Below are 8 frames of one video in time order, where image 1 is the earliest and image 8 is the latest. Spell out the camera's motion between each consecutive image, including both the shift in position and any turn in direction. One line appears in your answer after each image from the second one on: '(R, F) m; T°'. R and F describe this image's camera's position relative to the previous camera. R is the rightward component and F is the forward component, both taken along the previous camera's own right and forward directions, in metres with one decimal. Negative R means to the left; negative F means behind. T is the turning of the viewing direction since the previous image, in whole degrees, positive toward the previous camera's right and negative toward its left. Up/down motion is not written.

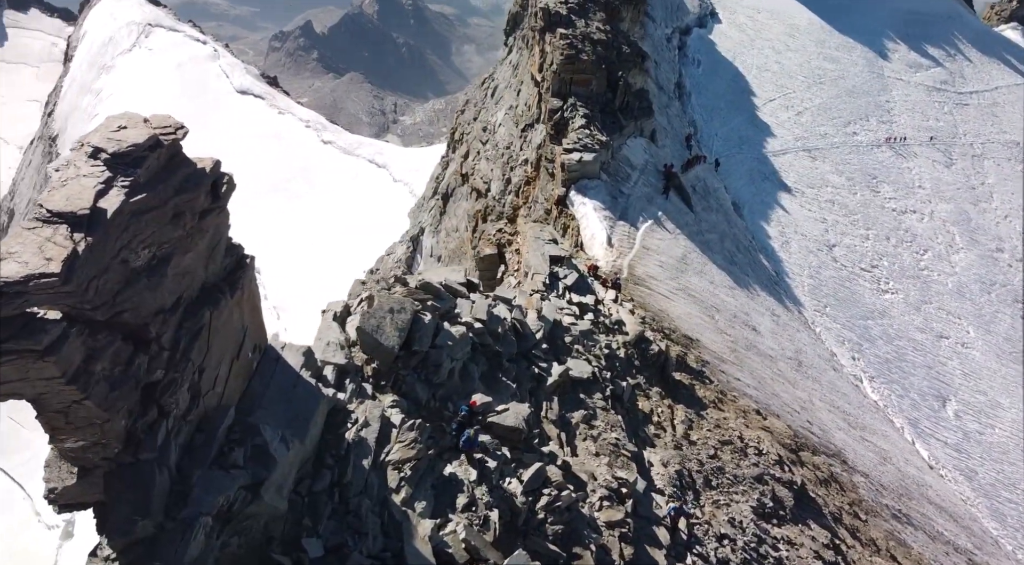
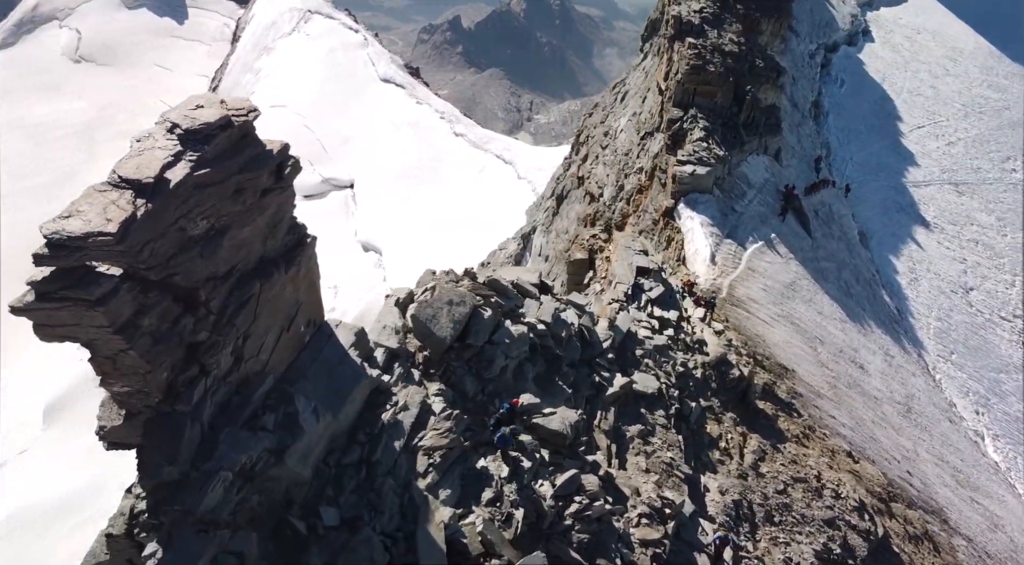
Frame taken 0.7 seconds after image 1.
(+1.1, -0.1) m; -8°
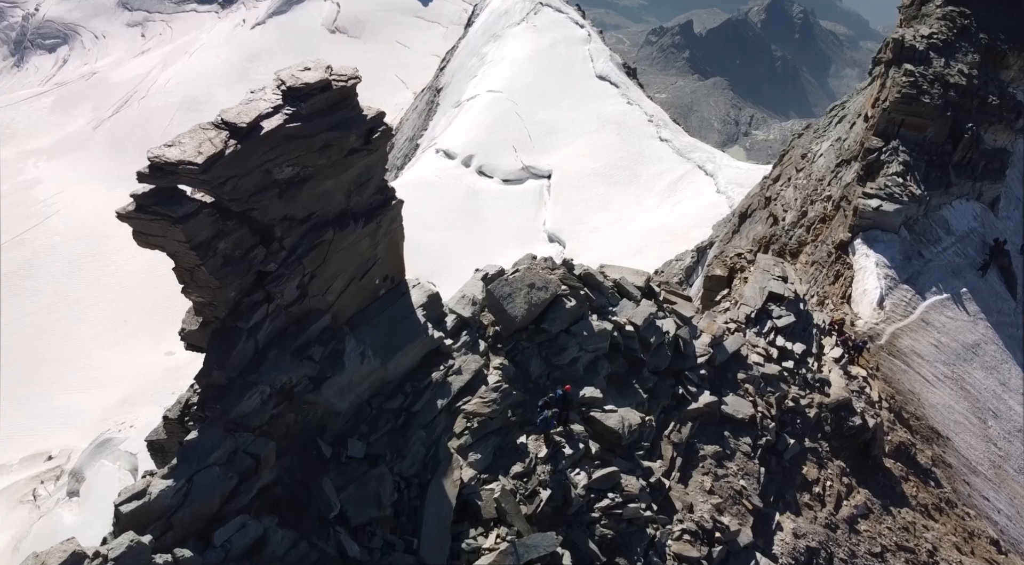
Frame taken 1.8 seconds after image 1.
(+2.1, -0.3) m; -13°
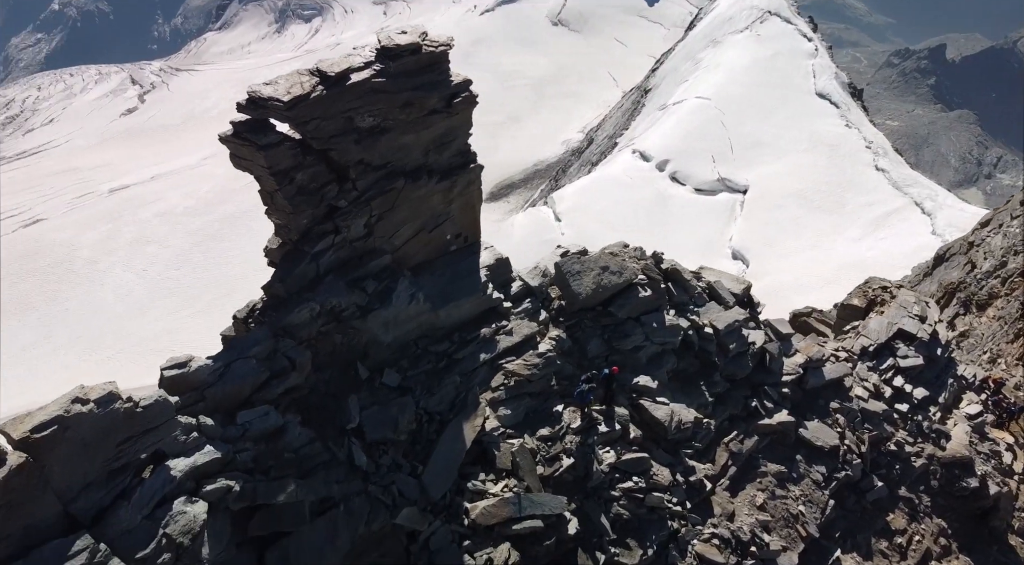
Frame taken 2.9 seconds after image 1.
(+2.2, -0.5) m; -12°
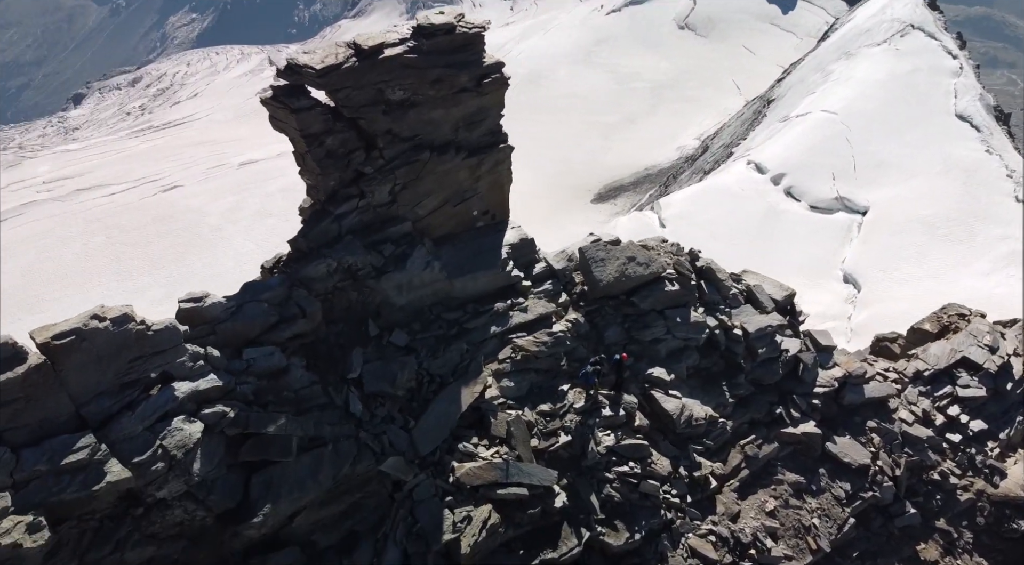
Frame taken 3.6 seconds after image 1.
(+1.5, -0.5) m; -7°
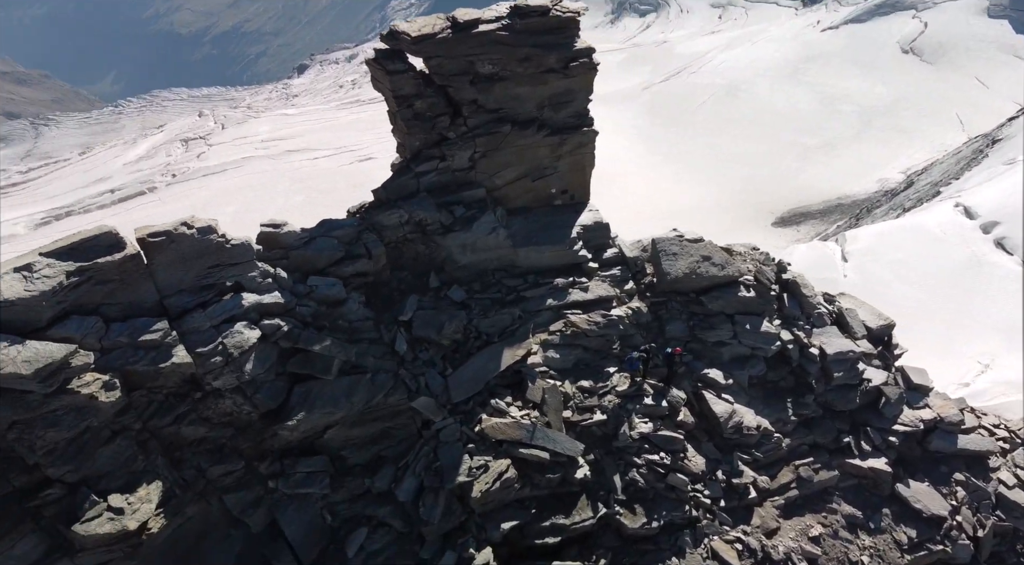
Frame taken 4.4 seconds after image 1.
(+1.8, -0.6) m; -11°
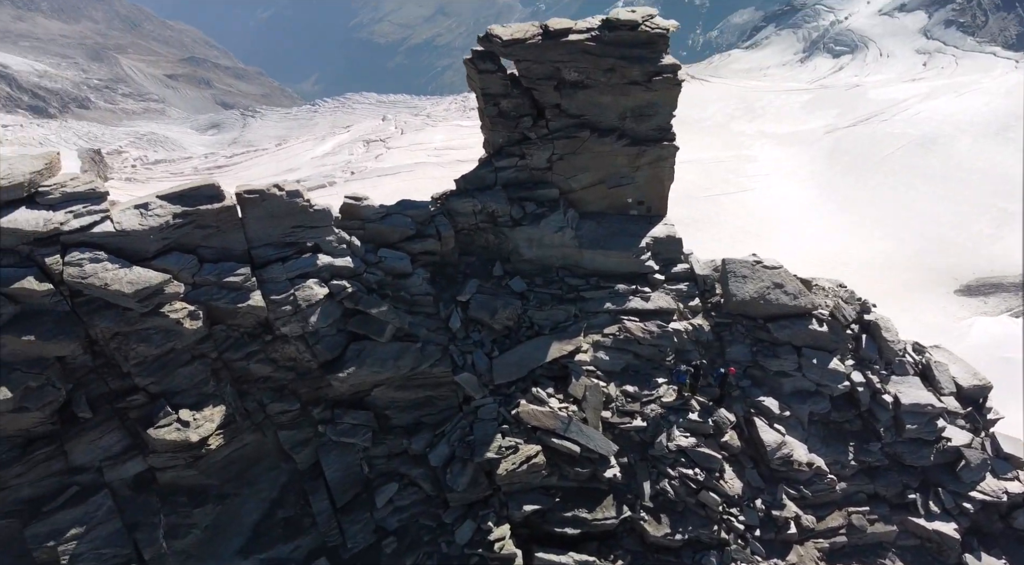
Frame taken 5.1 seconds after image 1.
(+1.5, -0.7) m; -10°
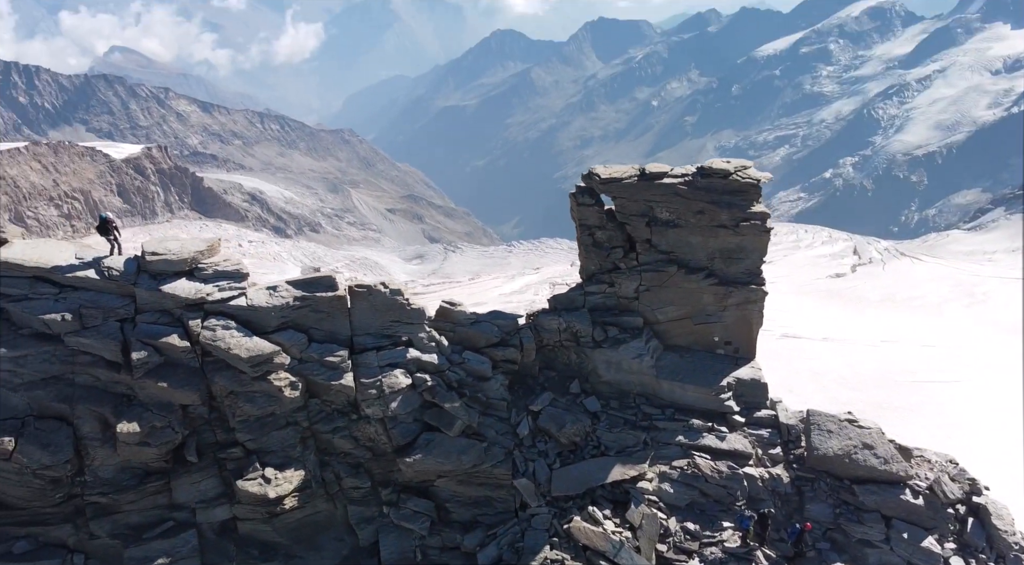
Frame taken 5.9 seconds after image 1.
(+1.6, -1.0) m; -12°
